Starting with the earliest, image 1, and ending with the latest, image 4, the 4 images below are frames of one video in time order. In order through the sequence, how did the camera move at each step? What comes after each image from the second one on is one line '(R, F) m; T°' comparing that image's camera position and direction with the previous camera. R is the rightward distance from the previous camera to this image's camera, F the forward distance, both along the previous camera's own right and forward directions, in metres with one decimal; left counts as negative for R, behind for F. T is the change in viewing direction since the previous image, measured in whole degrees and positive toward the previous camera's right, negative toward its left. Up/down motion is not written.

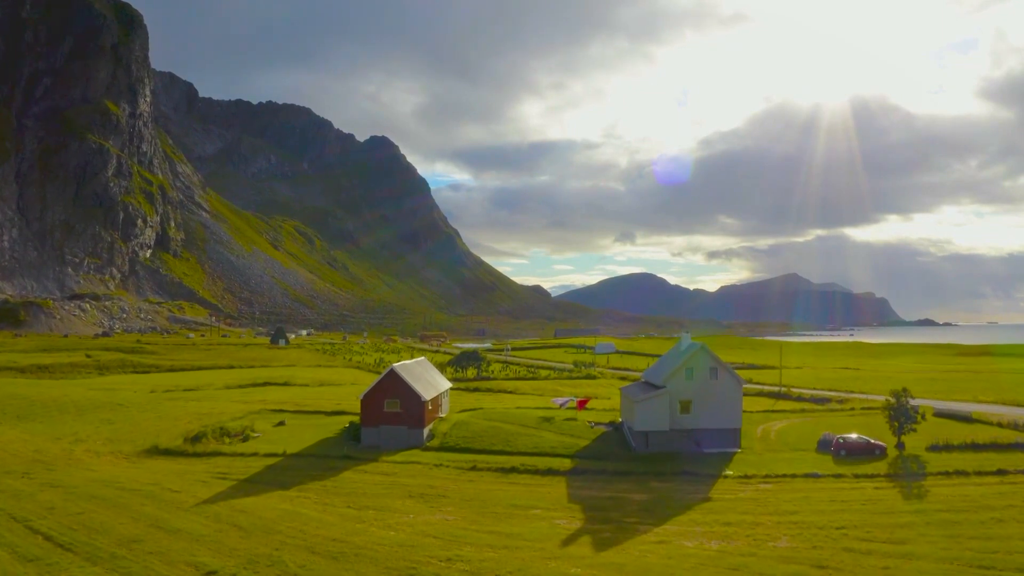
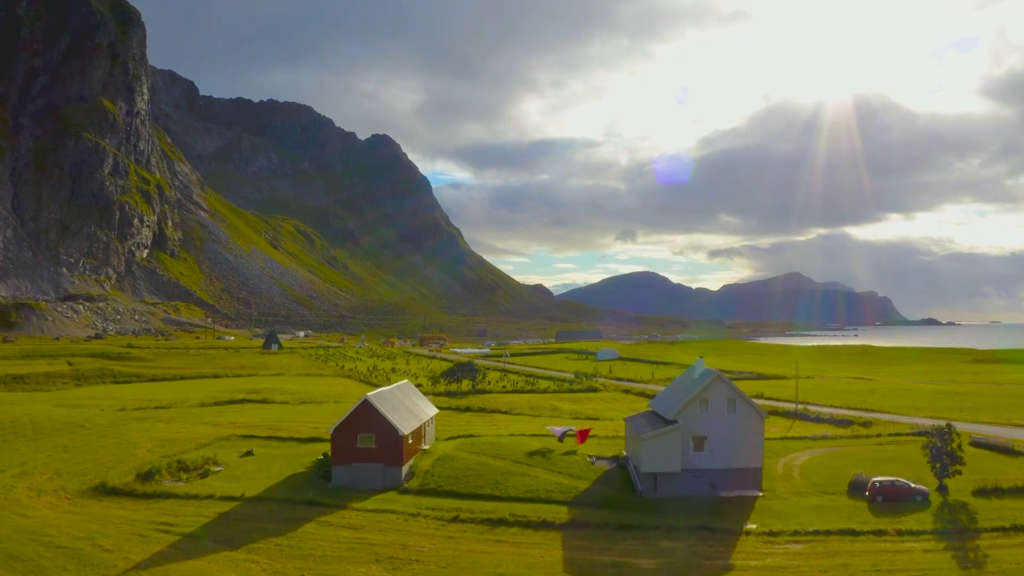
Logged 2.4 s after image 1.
(+0.6, +4.7) m; 0°
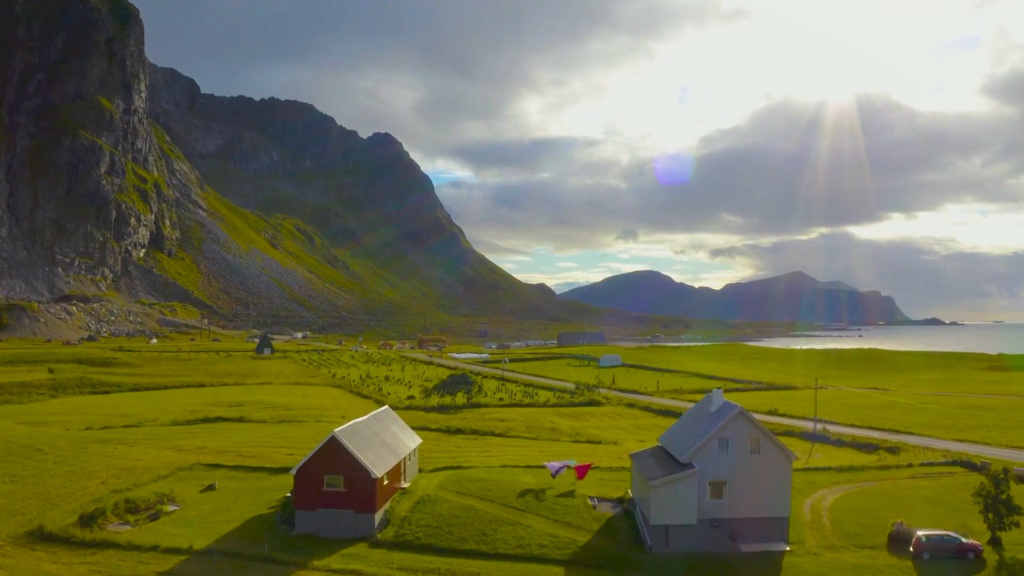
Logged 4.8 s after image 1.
(+0.6, +4.6) m; 0°
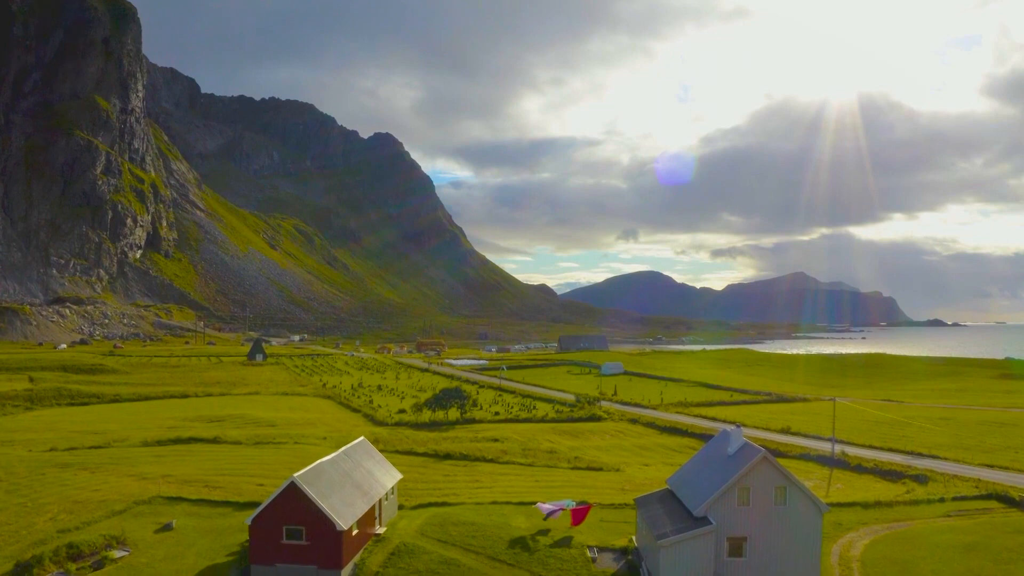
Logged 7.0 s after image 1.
(+0.6, +4.0) m; 0°
